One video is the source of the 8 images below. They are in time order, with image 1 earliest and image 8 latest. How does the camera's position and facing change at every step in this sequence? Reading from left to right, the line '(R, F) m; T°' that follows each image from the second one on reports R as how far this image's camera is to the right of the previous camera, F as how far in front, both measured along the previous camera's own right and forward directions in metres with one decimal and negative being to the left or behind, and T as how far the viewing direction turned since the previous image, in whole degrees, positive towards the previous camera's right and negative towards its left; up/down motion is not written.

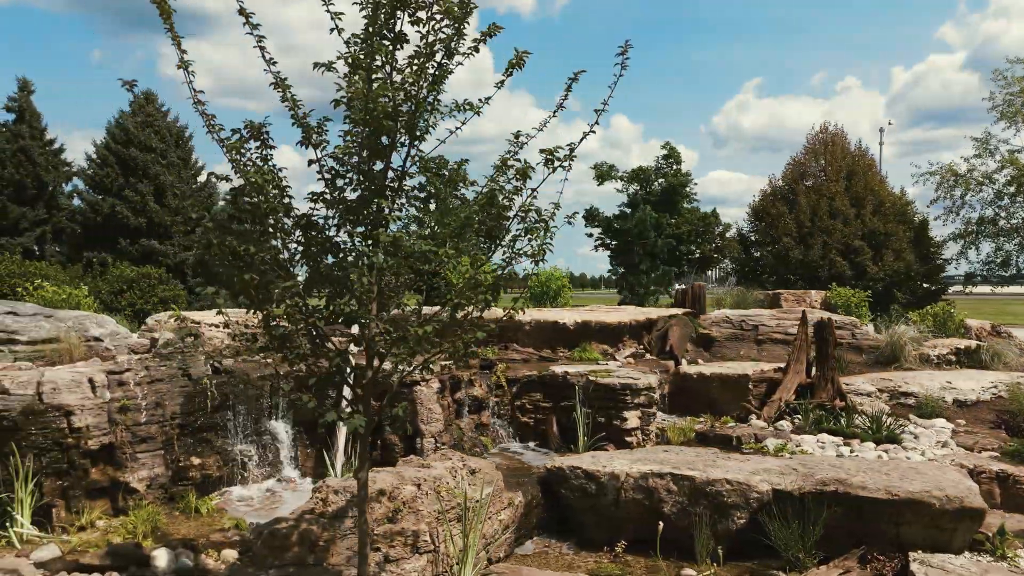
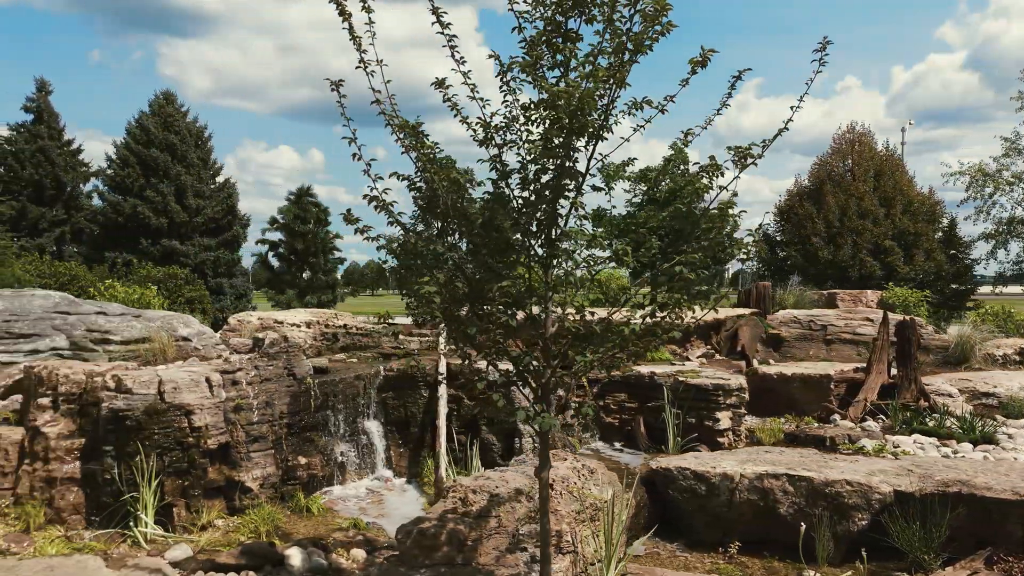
(-1.2, 0.0) m; 0°
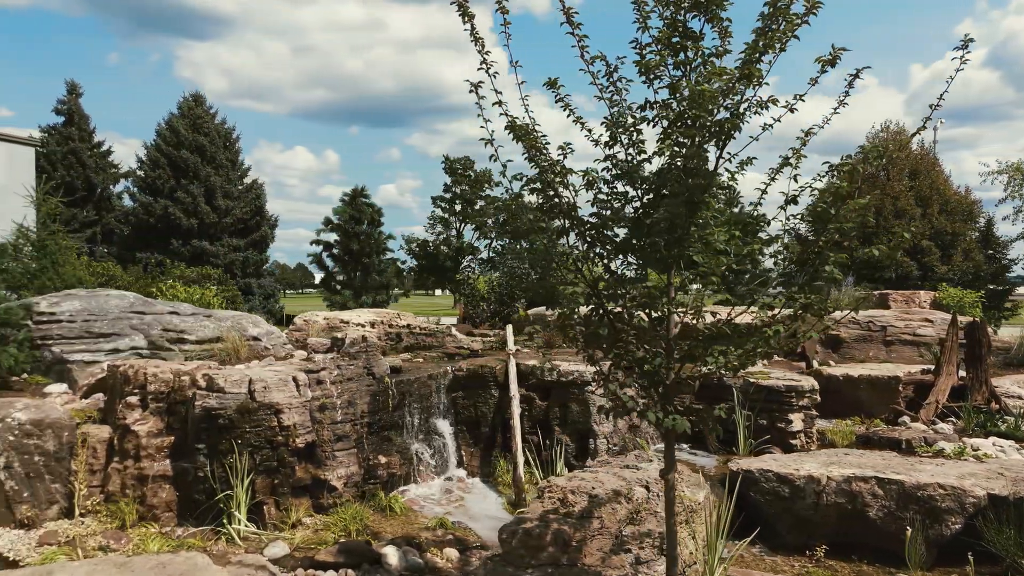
(-0.7, 0.0) m; -1°
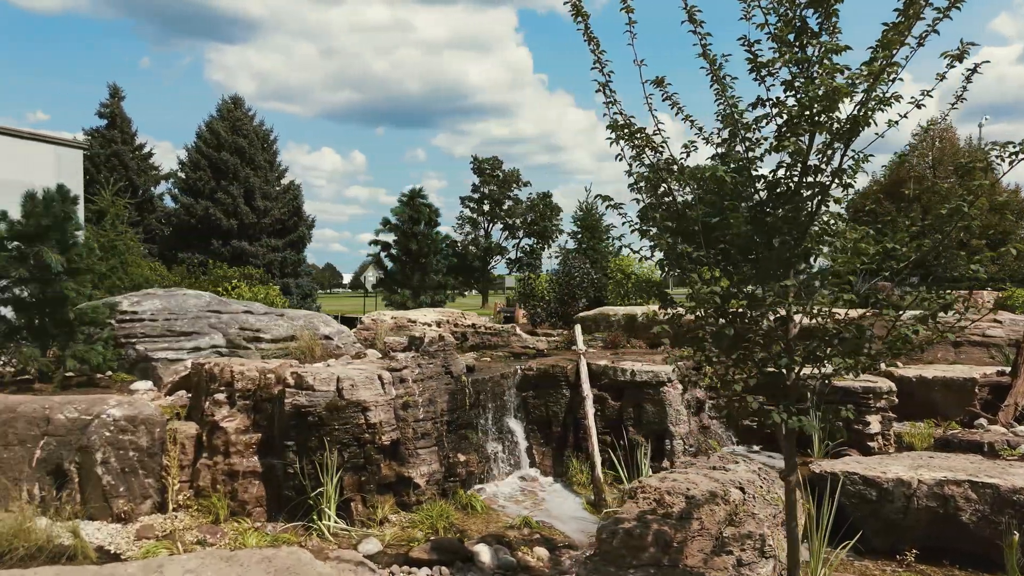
(-0.6, 0.0) m; -2°
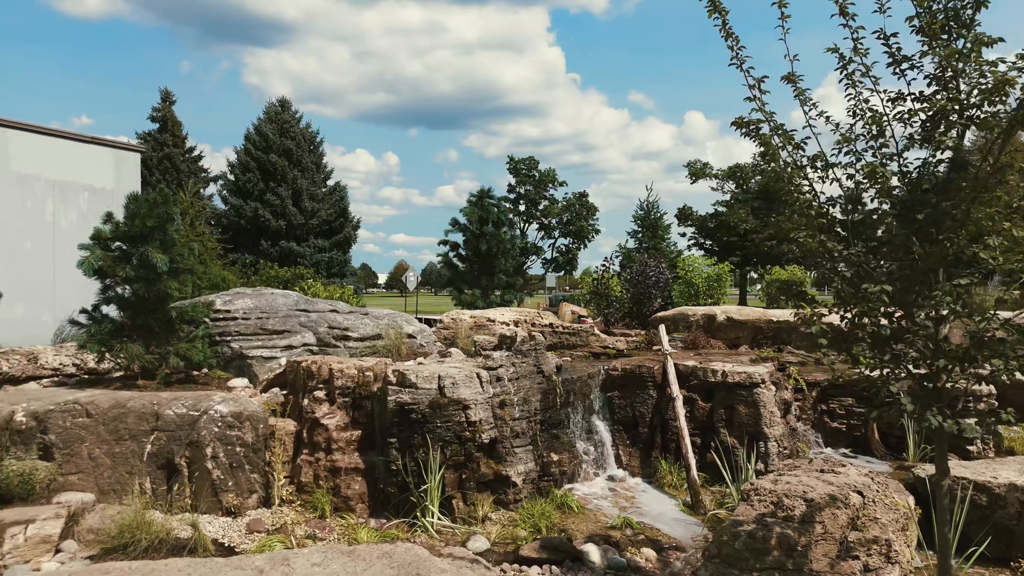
(-0.7, 0.0) m; -3°
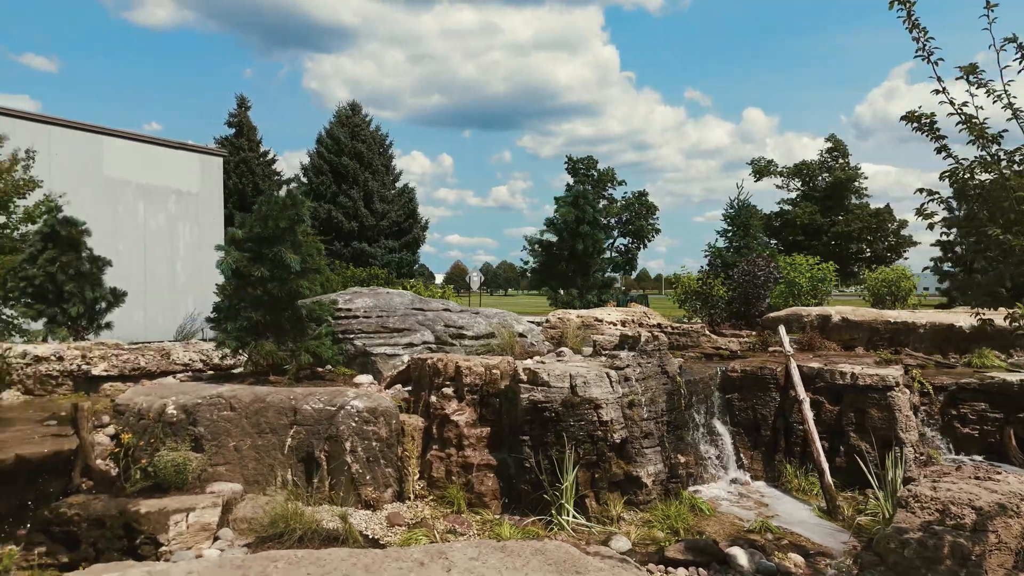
(-0.8, 0.0) m; -5°
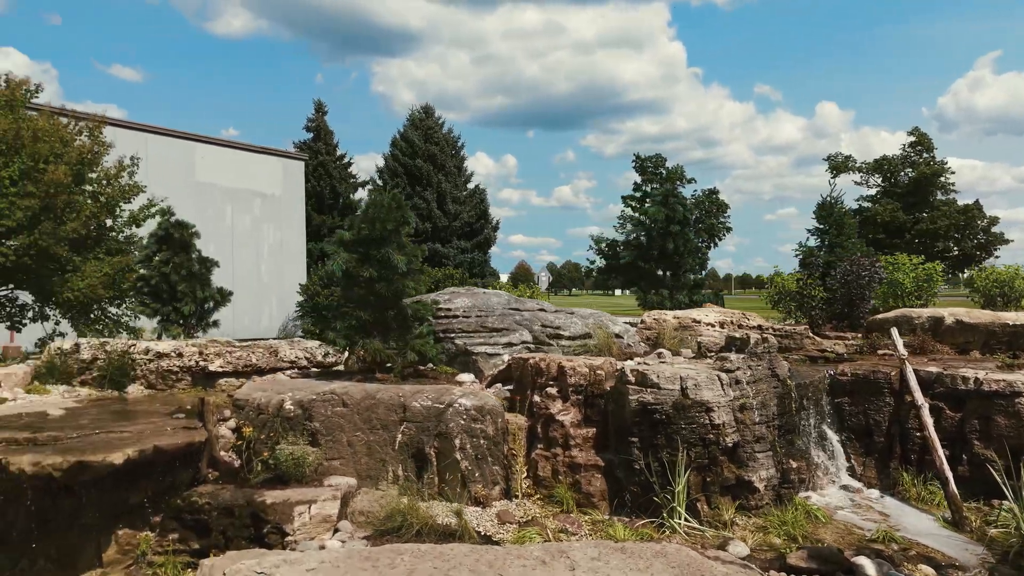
(-0.5, 0.0) m; -5°
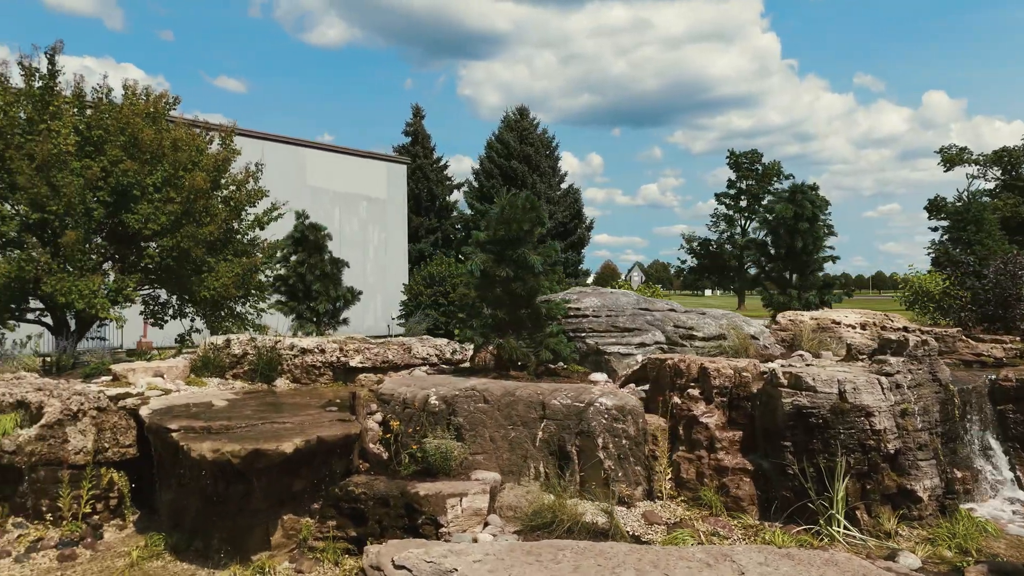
(-0.6, -0.1) m; -7°
